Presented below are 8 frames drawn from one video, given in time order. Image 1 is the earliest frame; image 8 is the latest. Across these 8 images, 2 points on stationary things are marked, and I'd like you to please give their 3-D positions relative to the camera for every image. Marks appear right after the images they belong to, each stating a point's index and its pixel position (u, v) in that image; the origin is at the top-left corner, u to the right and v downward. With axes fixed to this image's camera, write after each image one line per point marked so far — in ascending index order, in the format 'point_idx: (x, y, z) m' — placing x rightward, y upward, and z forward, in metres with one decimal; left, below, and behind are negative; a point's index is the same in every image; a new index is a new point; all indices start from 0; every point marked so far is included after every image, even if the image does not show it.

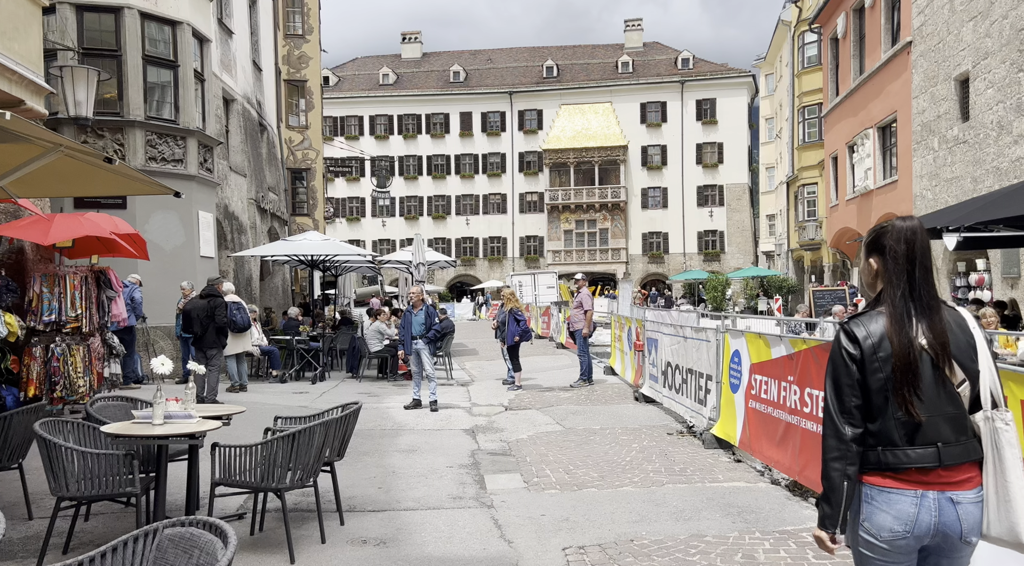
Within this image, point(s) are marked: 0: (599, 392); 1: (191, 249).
0: (+1.4, -1.7, +12.9) m
1: (-5.8, +0.6, +15.1) m
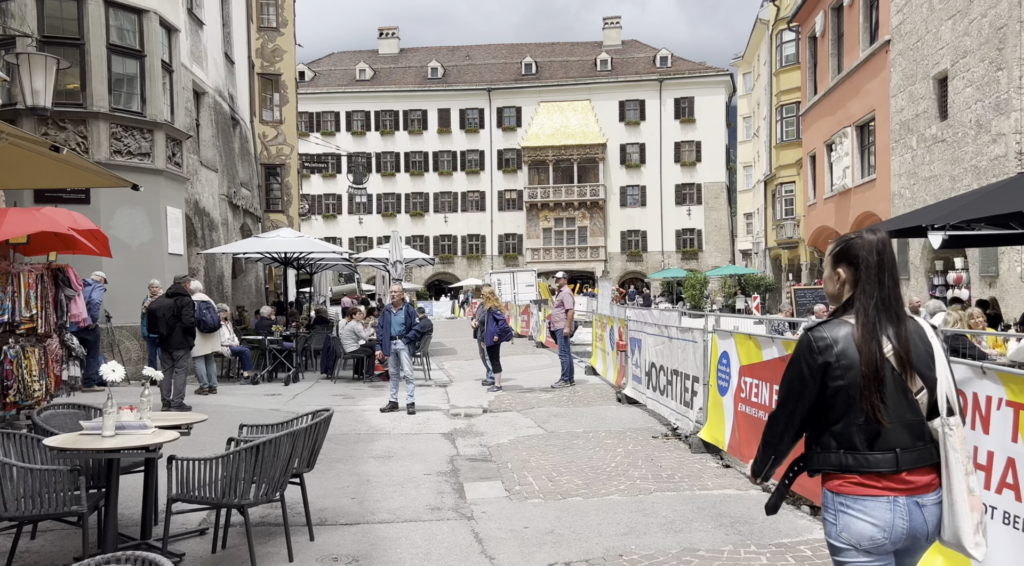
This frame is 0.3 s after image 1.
0: (+1.1, -1.7, +12.6) m
1: (-6.2, +0.7, +14.6) m
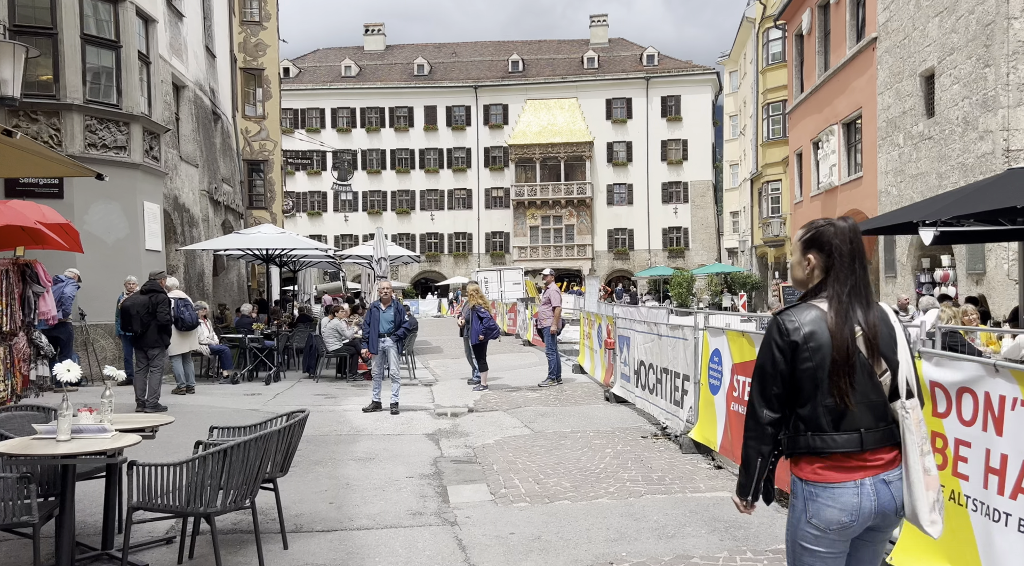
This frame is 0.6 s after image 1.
0: (+0.8, -1.6, +12.4) m
1: (-6.5, +0.7, +14.2) m
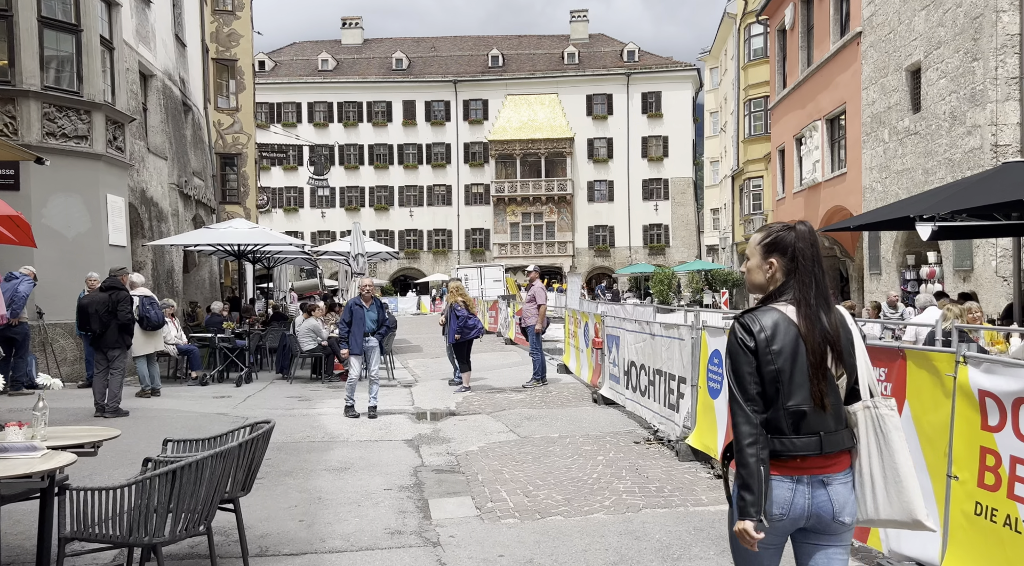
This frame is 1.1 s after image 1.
0: (+0.6, -1.6, +11.9) m
1: (-6.7, +0.8, +13.5) m
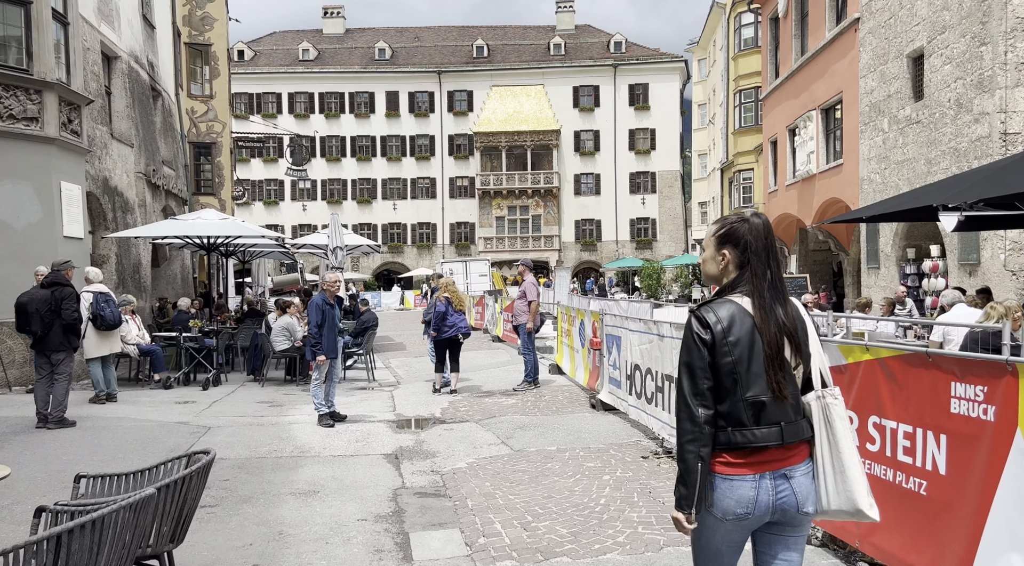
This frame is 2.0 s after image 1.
0: (+0.5, -1.5, +11.0) m
1: (-6.9, +0.8, +12.5) m
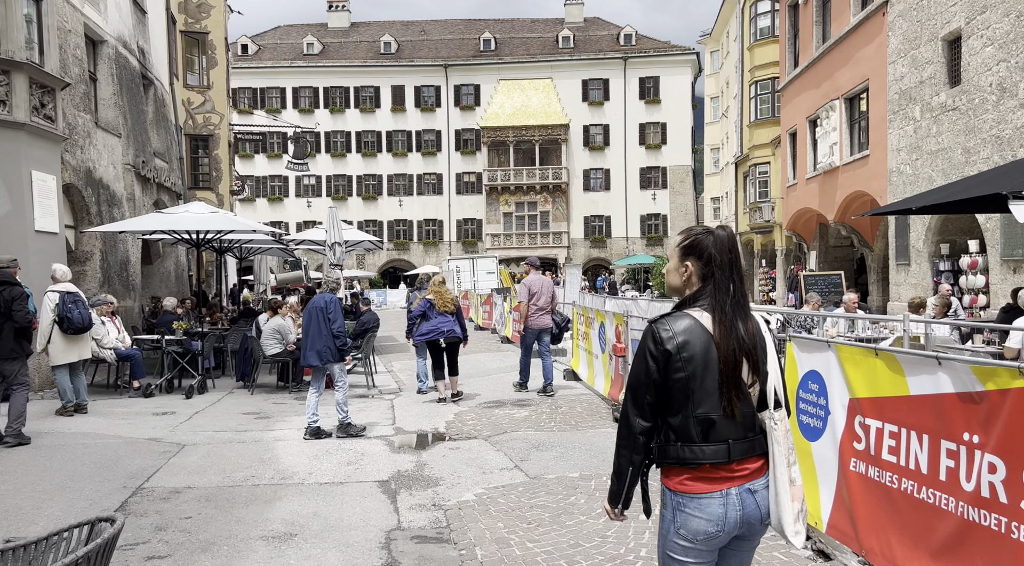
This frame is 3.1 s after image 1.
0: (+0.6, -1.5, +9.8) m
1: (-6.8, +0.9, +11.4) m
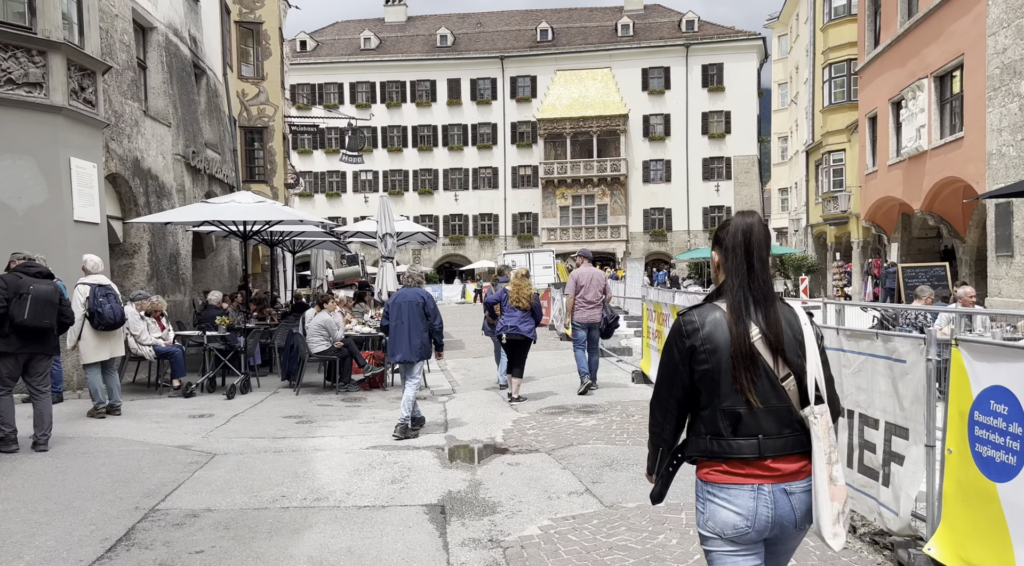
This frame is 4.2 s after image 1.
0: (+1.3, -1.4, +8.8) m
1: (-5.9, +0.9, +10.8) m
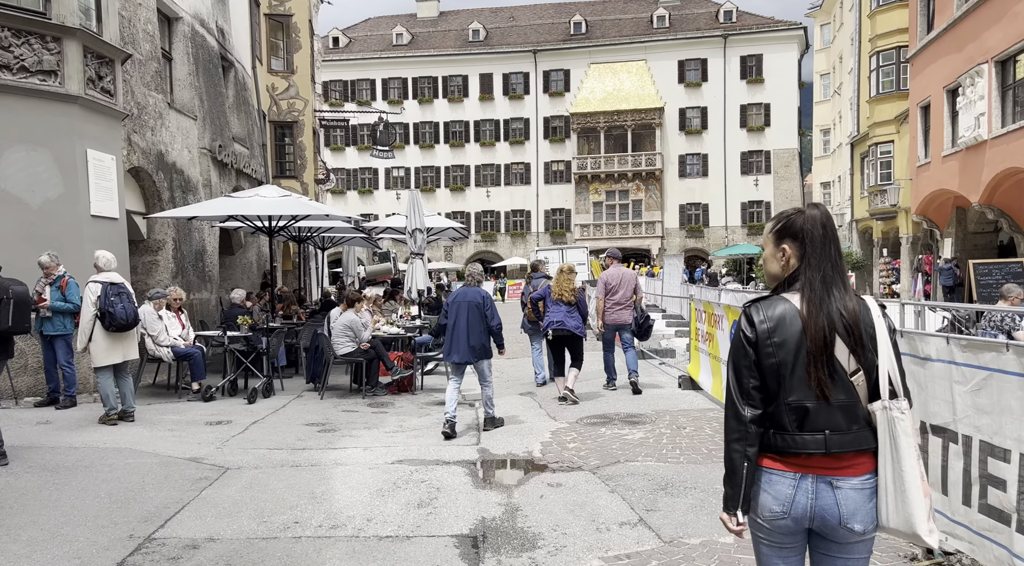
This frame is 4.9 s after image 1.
0: (+1.7, -1.4, +8.0) m
1: (-5.5, +1.0, +10.3) m
